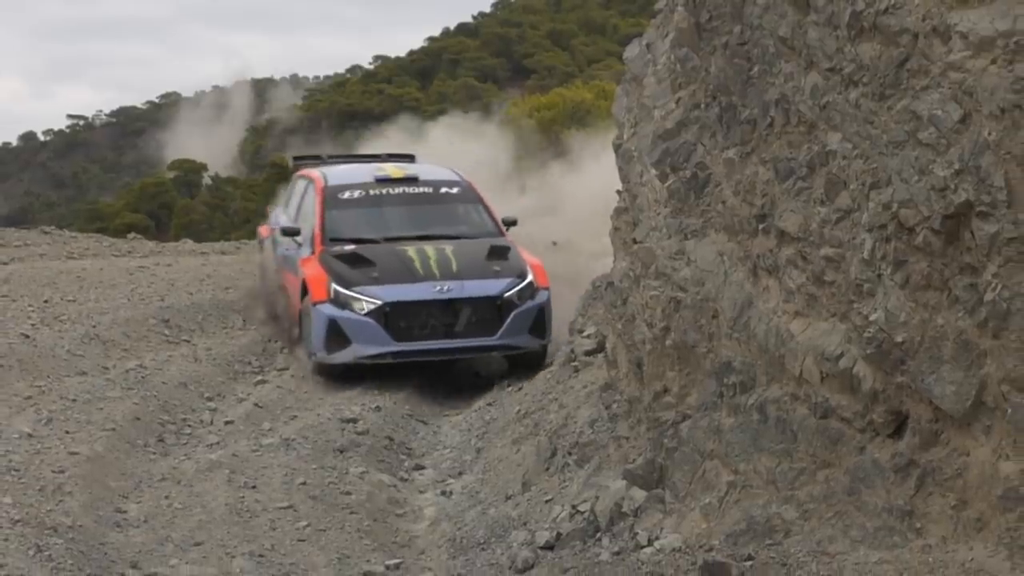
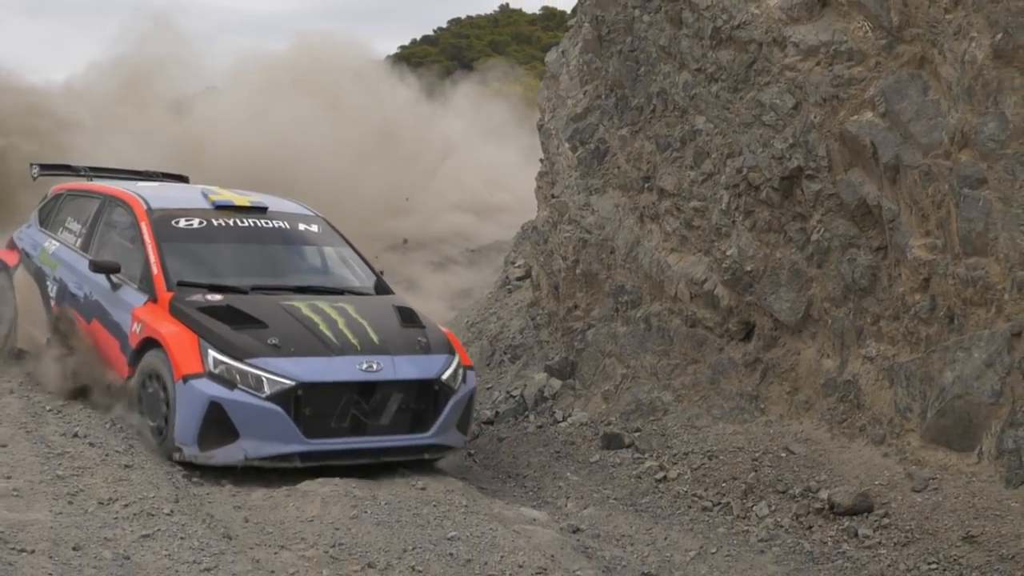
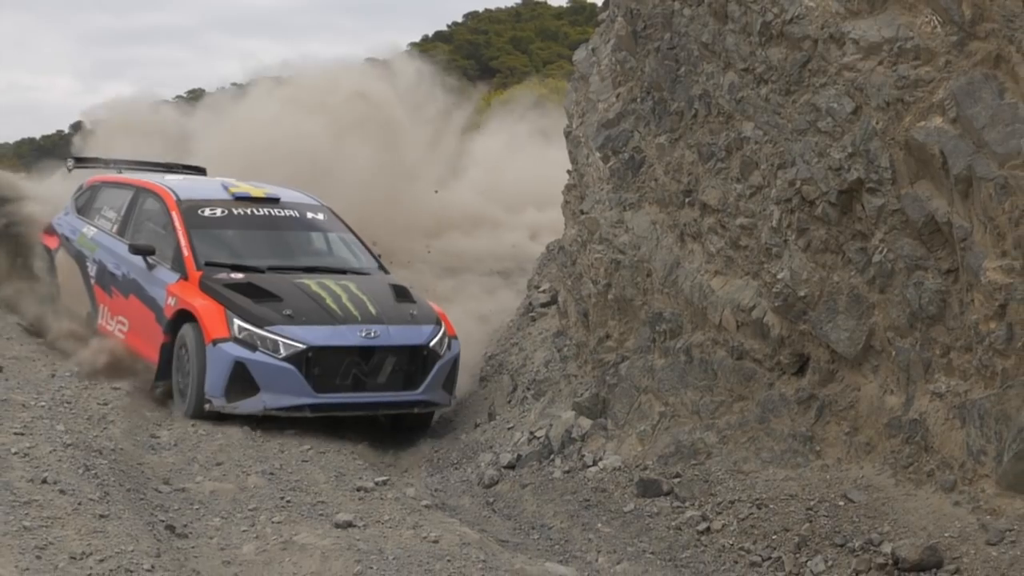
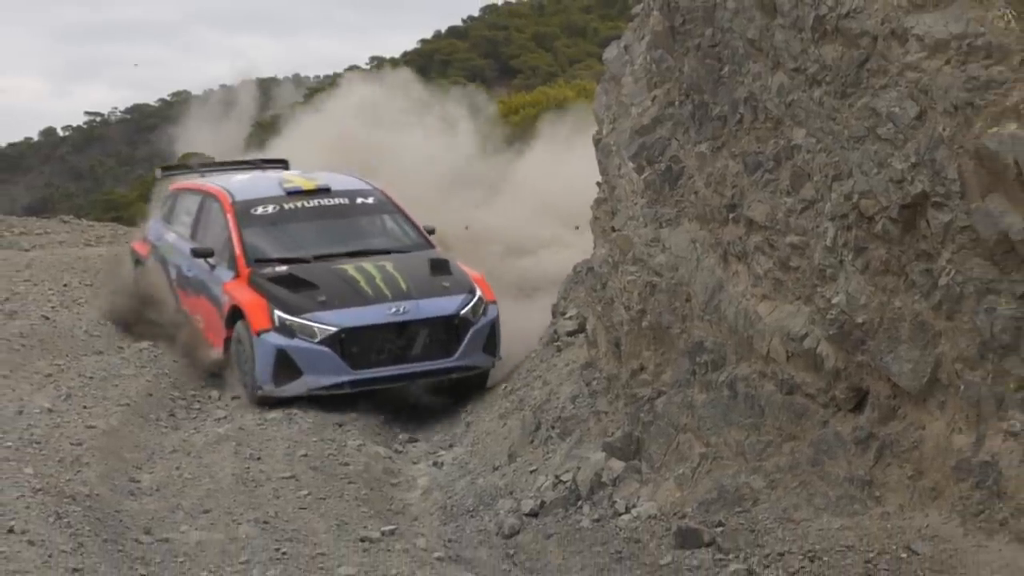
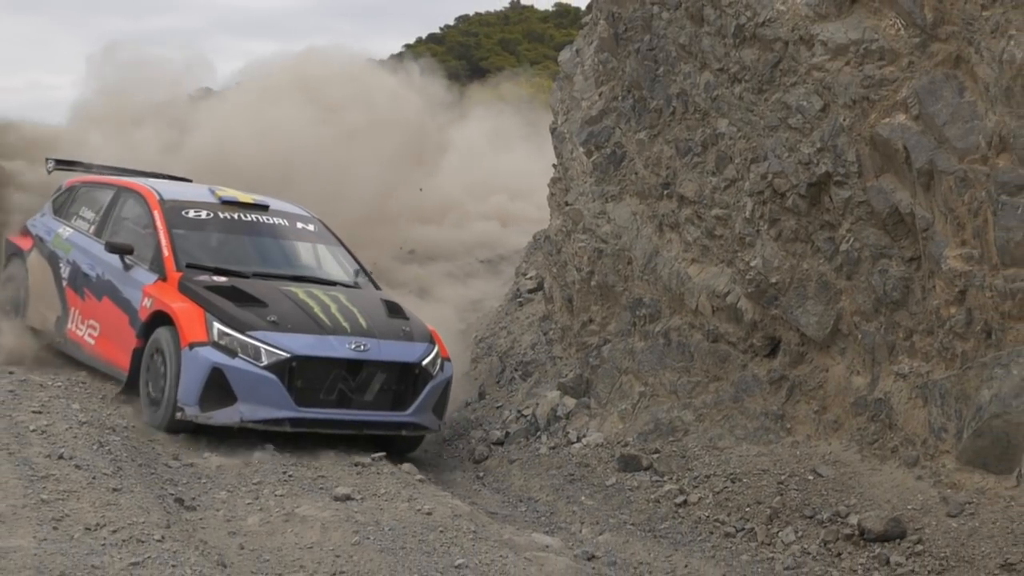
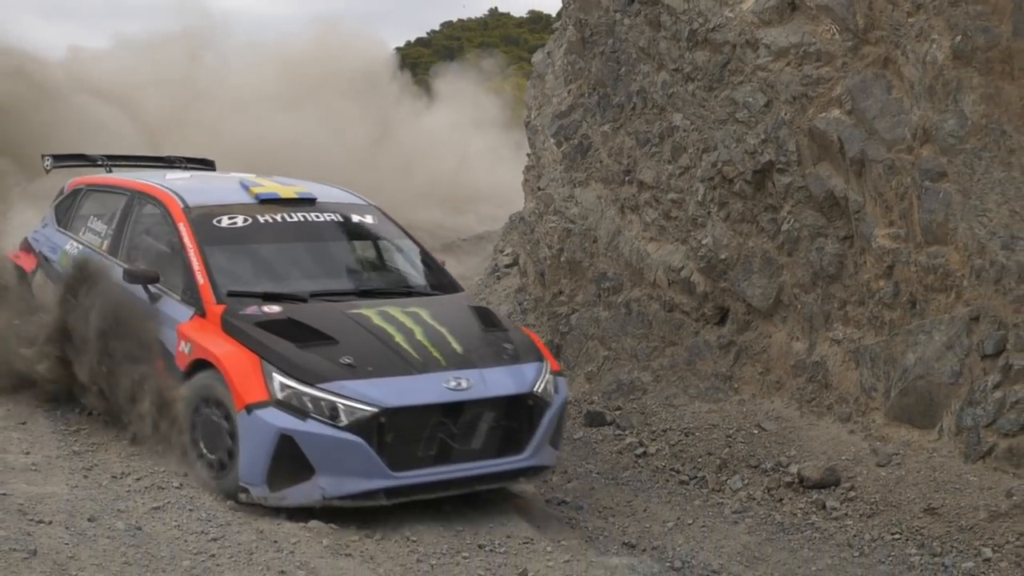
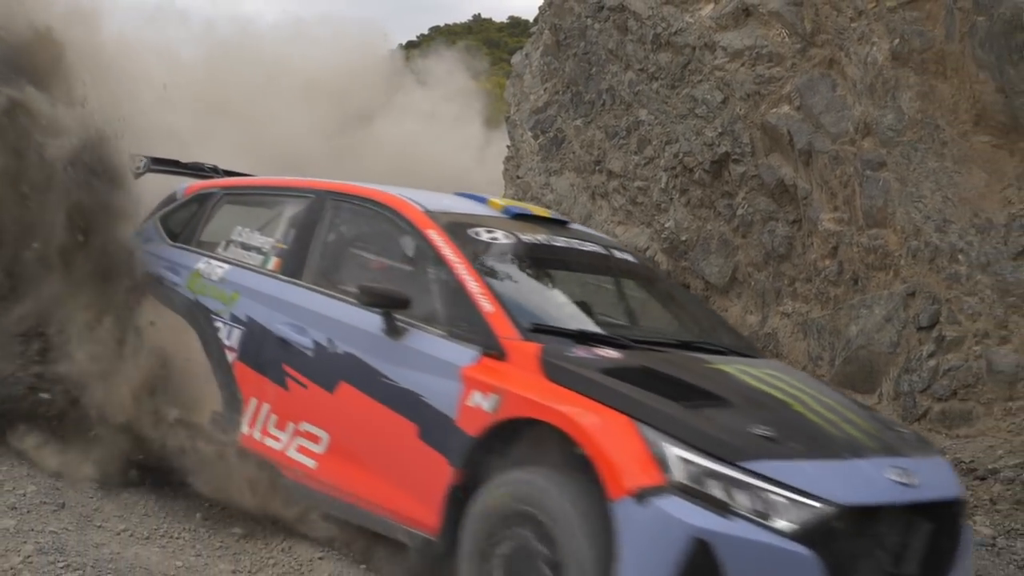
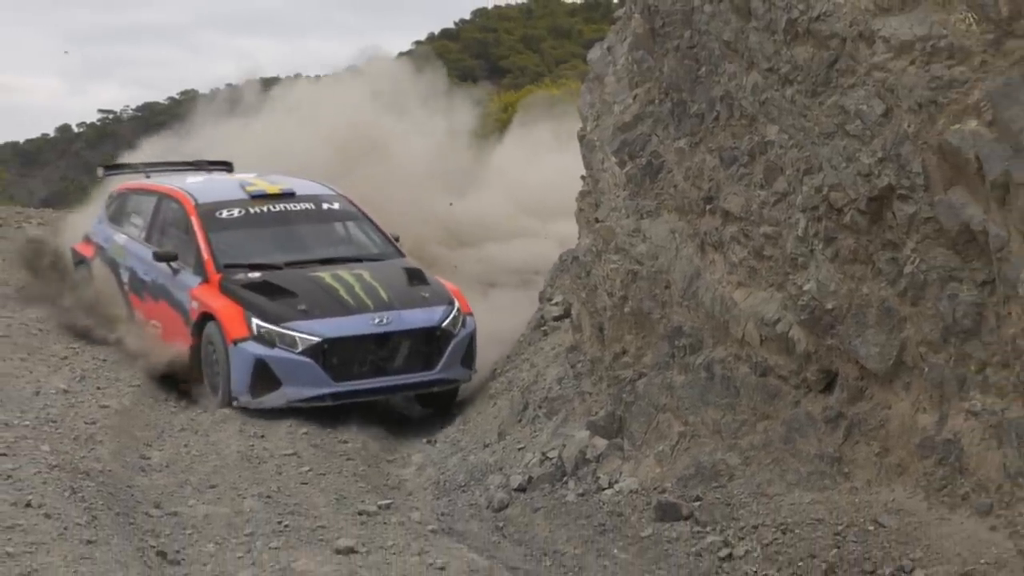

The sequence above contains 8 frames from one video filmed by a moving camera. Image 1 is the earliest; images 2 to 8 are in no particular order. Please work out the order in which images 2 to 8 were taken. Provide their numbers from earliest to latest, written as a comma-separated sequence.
4, 8, 3, 5, 2, 6, 7
